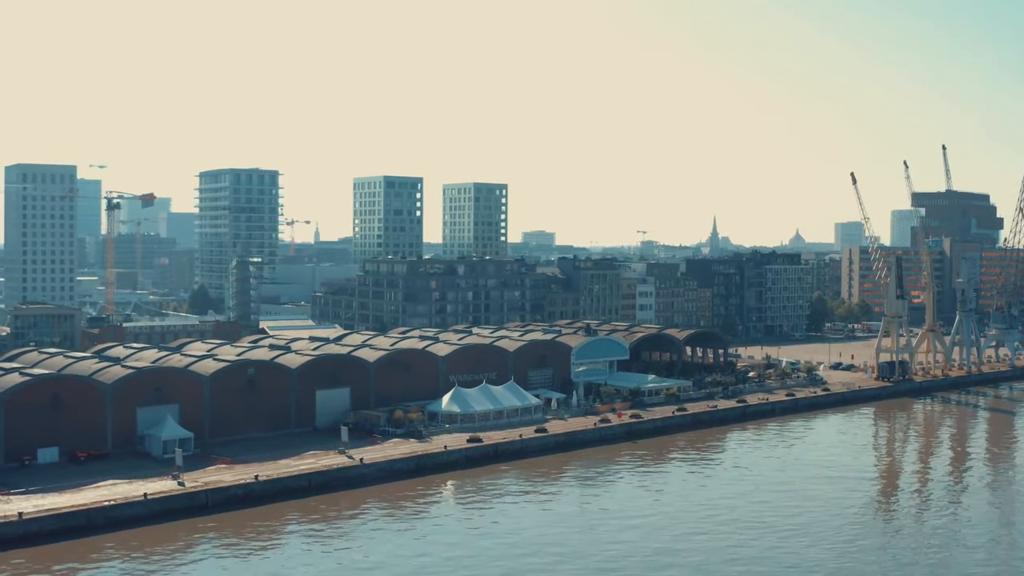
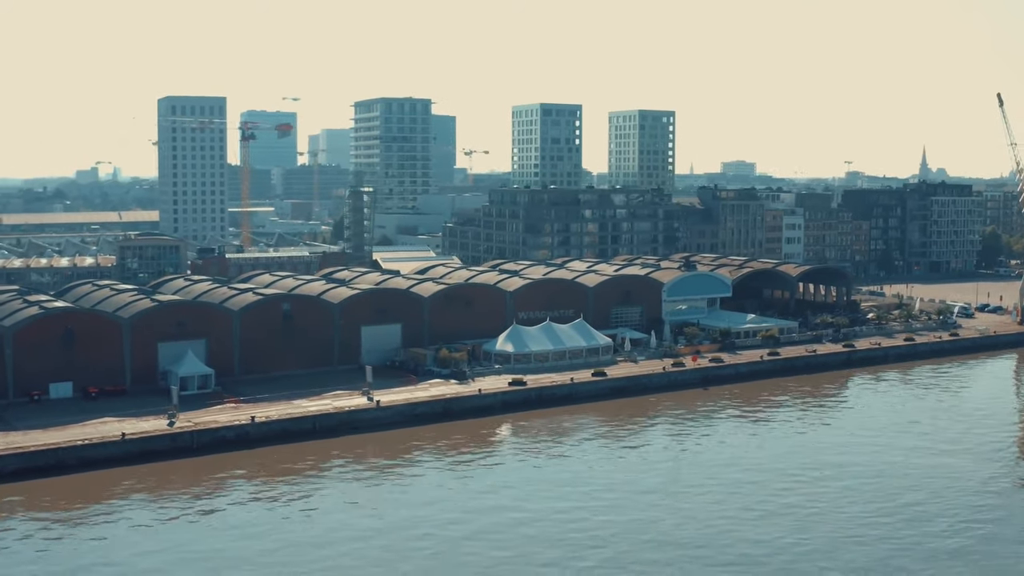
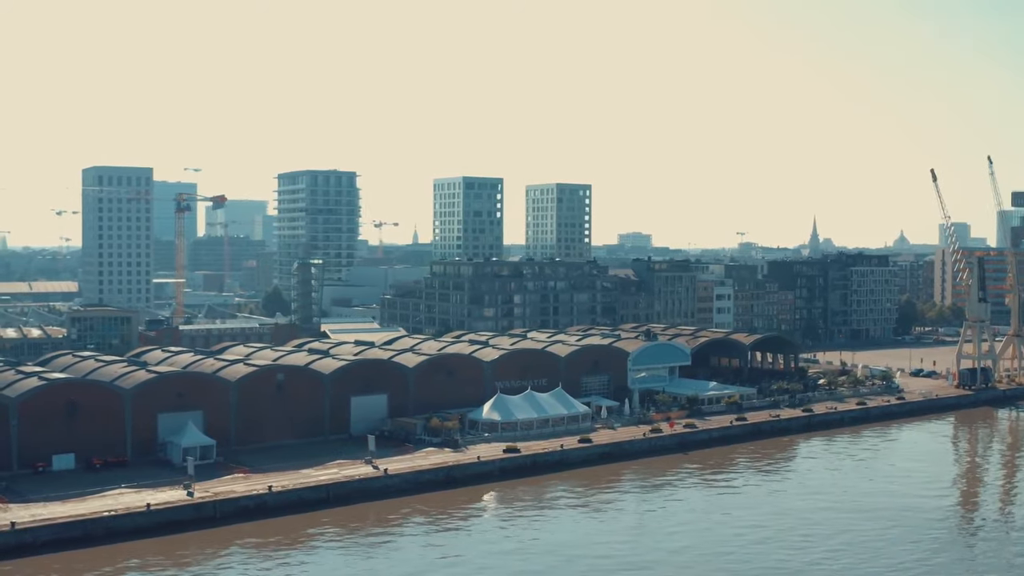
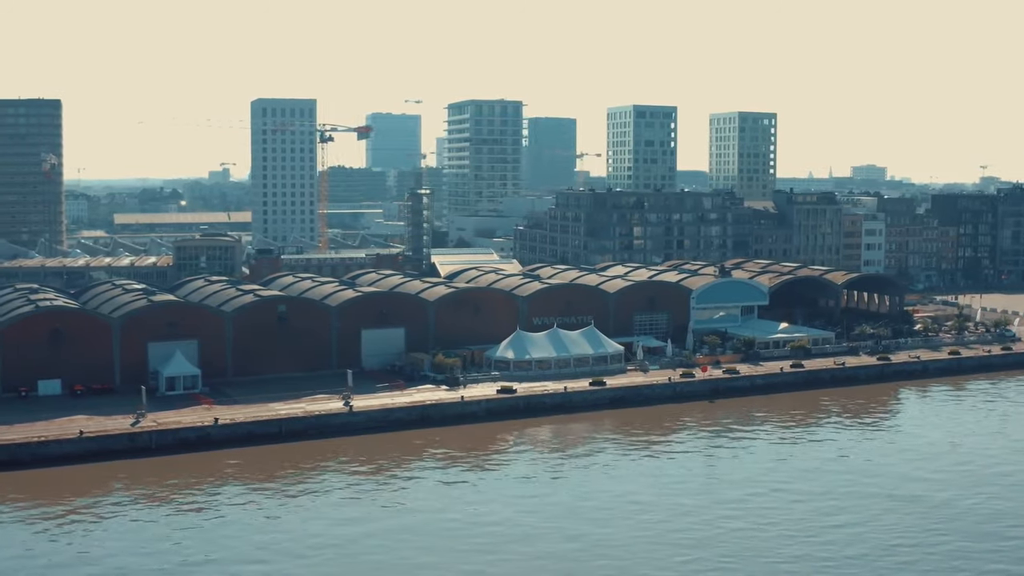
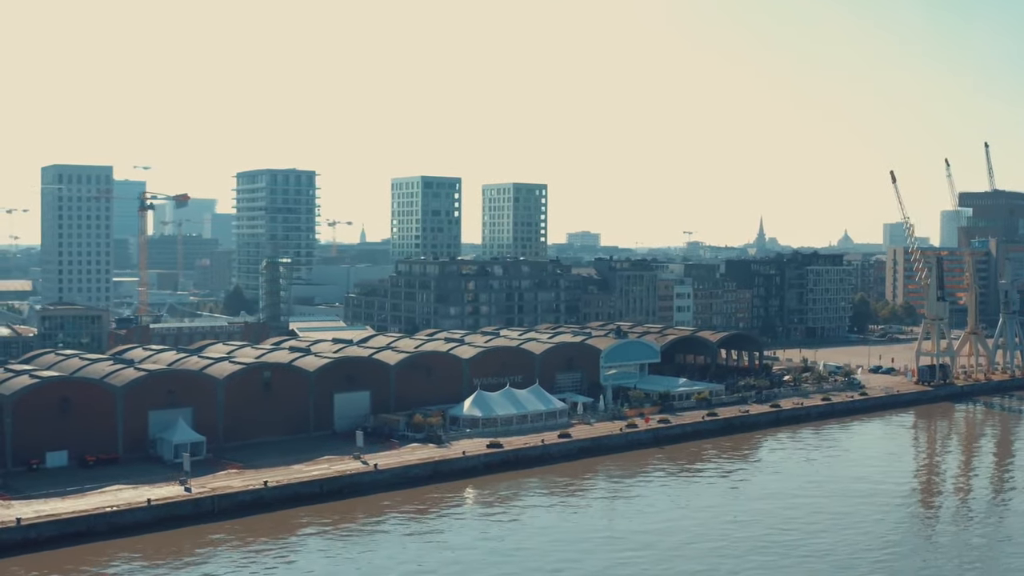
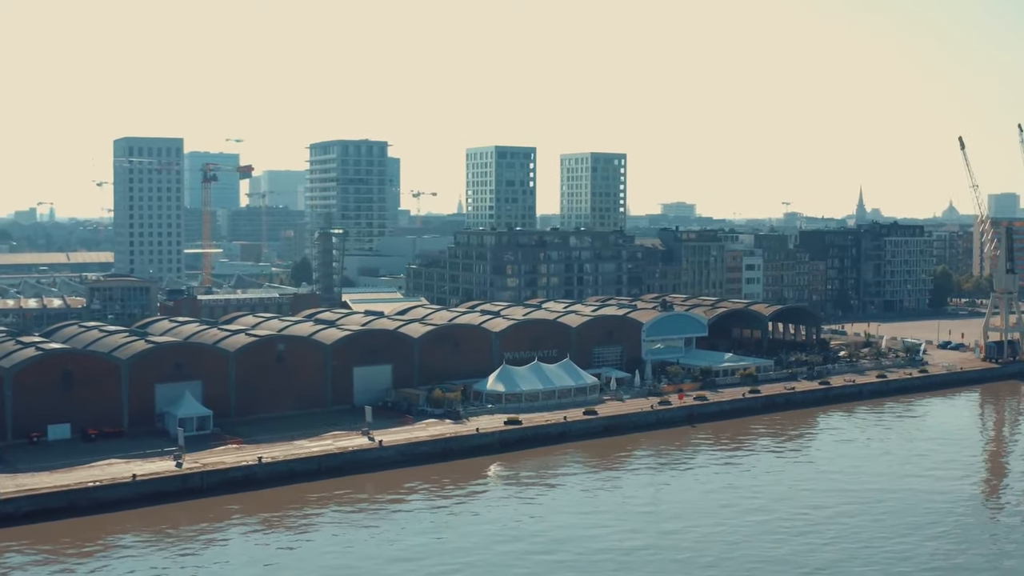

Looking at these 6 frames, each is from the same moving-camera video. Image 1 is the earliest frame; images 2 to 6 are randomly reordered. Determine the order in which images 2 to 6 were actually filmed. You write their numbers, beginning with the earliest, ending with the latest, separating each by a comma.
5, 3, 6, 2, 4
